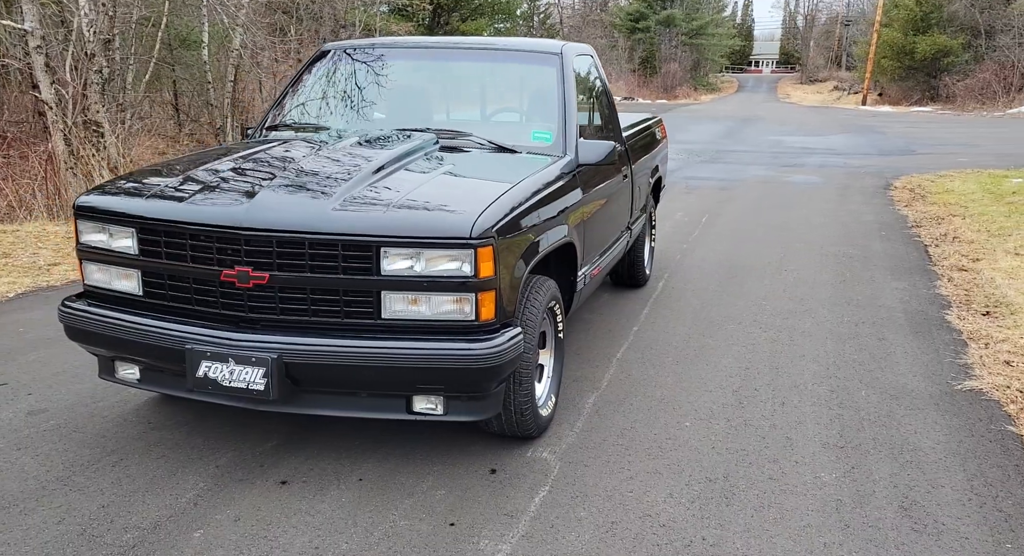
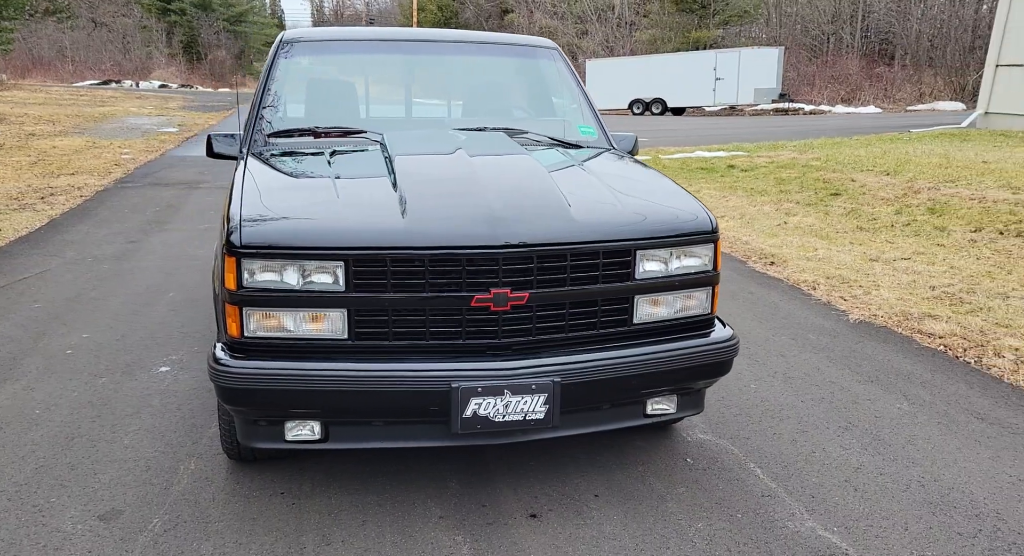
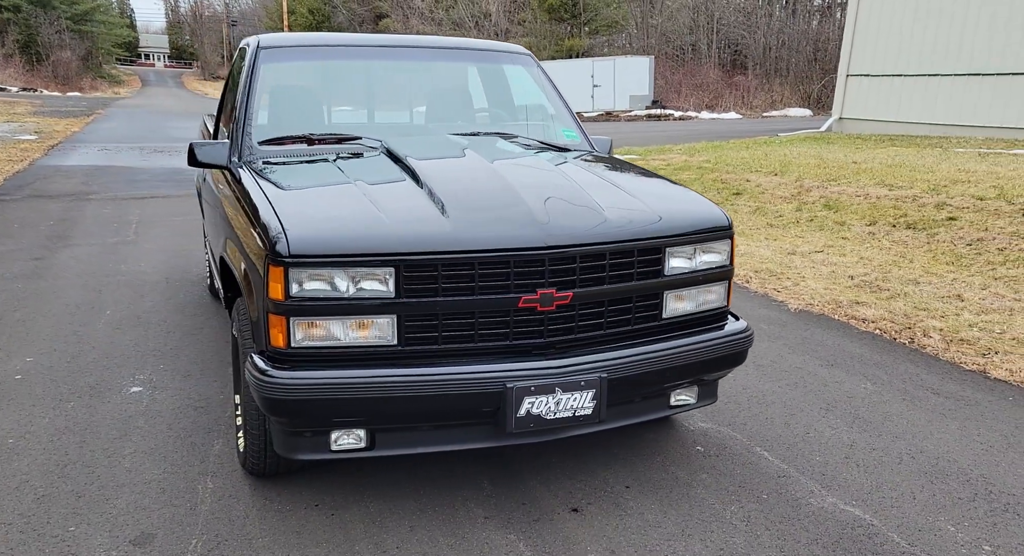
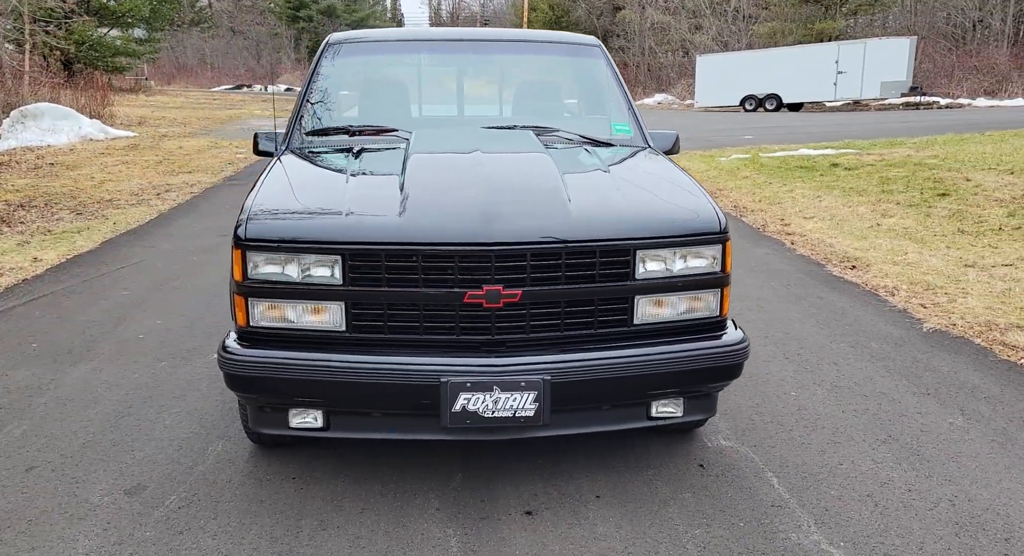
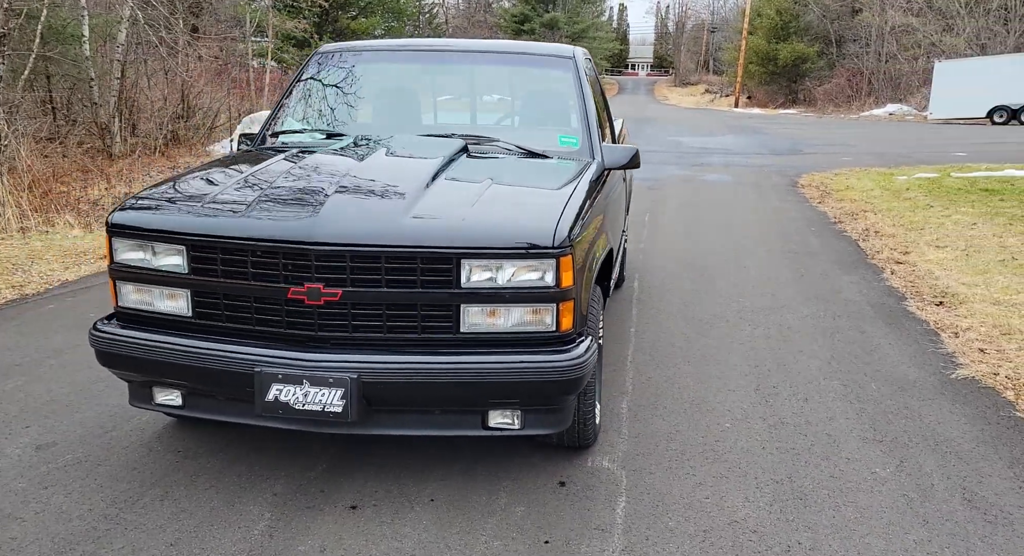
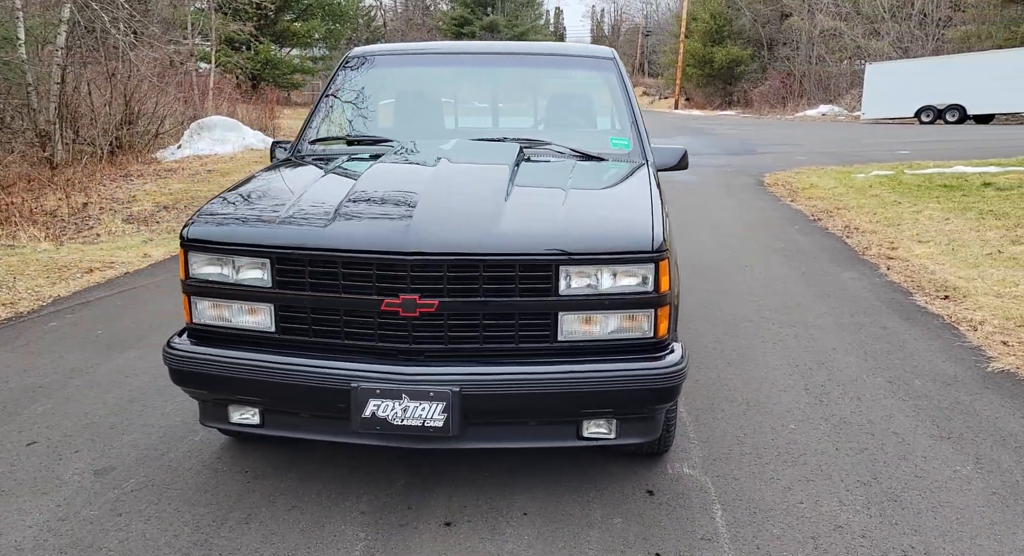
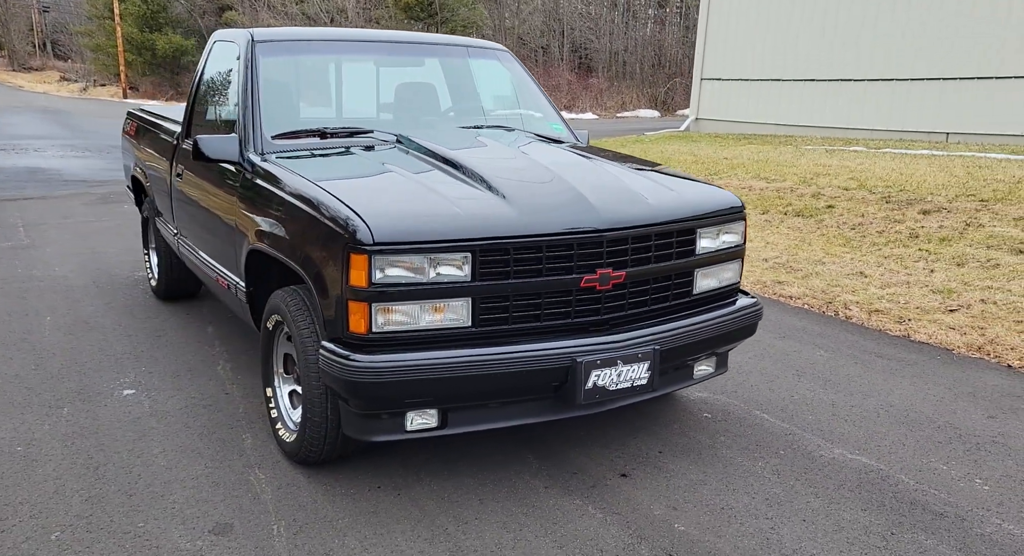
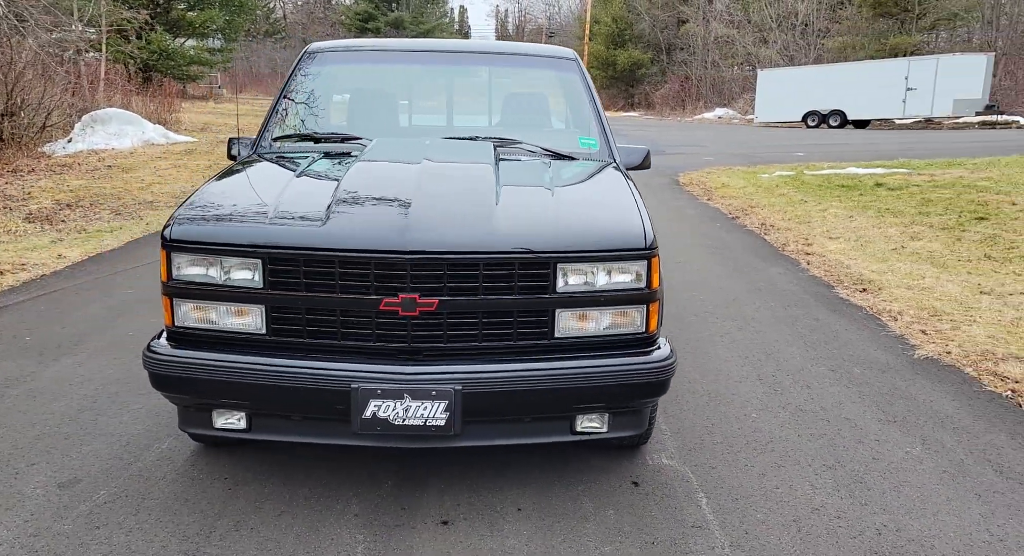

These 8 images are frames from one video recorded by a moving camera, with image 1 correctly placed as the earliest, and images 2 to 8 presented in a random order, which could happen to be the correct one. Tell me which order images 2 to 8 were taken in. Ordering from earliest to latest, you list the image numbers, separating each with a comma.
5, 6, 8, 4, 2, 3, 7
